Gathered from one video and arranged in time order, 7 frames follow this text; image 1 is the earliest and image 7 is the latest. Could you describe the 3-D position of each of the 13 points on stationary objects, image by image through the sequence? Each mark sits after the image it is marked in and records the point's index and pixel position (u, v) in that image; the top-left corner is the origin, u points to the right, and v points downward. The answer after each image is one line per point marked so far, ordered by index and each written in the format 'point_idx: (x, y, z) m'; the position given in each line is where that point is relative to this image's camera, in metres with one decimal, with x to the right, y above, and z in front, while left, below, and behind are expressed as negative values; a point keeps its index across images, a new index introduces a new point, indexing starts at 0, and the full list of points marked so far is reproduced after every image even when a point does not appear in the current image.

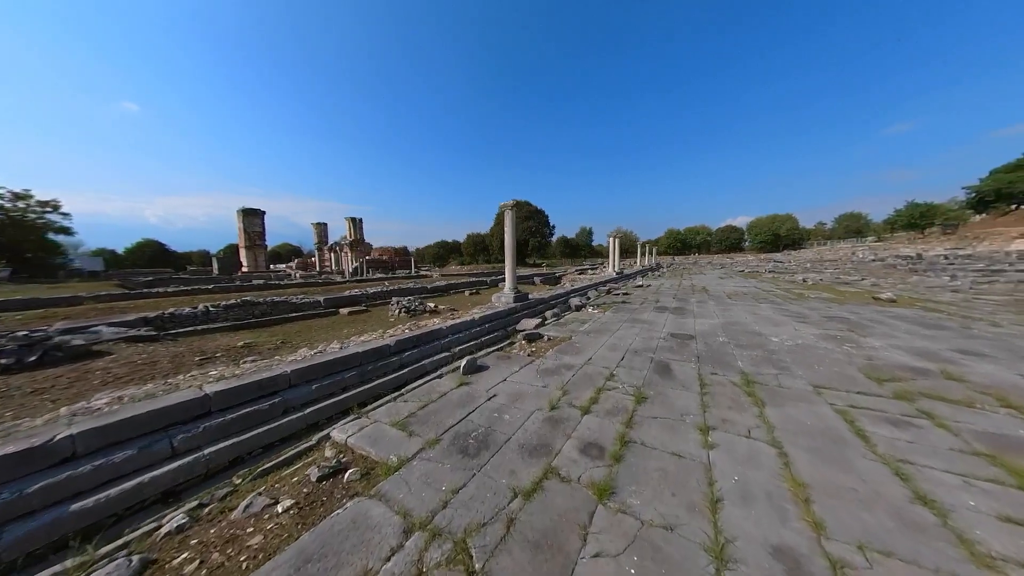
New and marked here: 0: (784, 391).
0: (+2.6, -1.0, +2.7) m
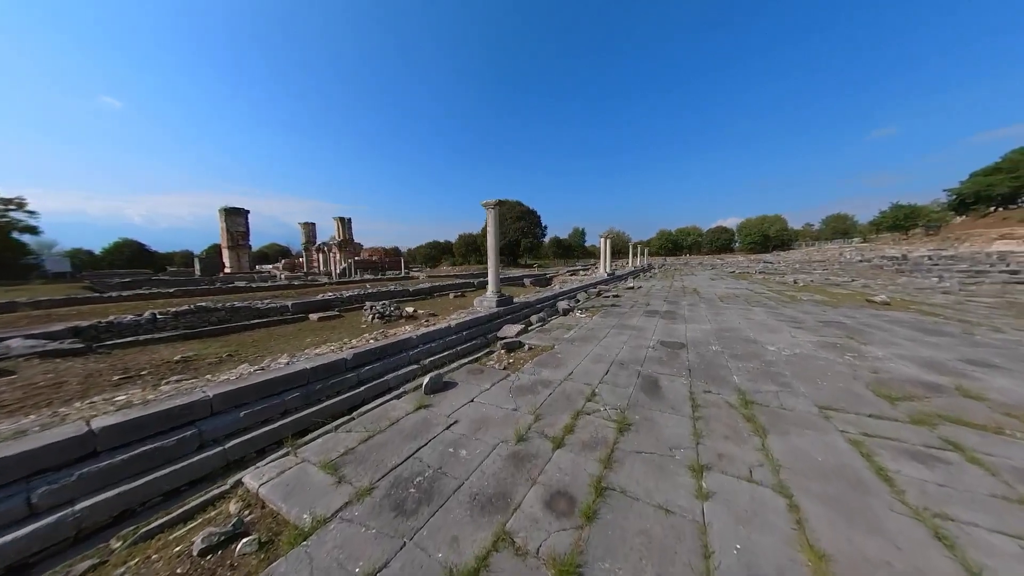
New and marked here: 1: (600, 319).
0: (+2.3, -1.0, +2.4) m
1: (+1.9, -0.7, +6.2) m
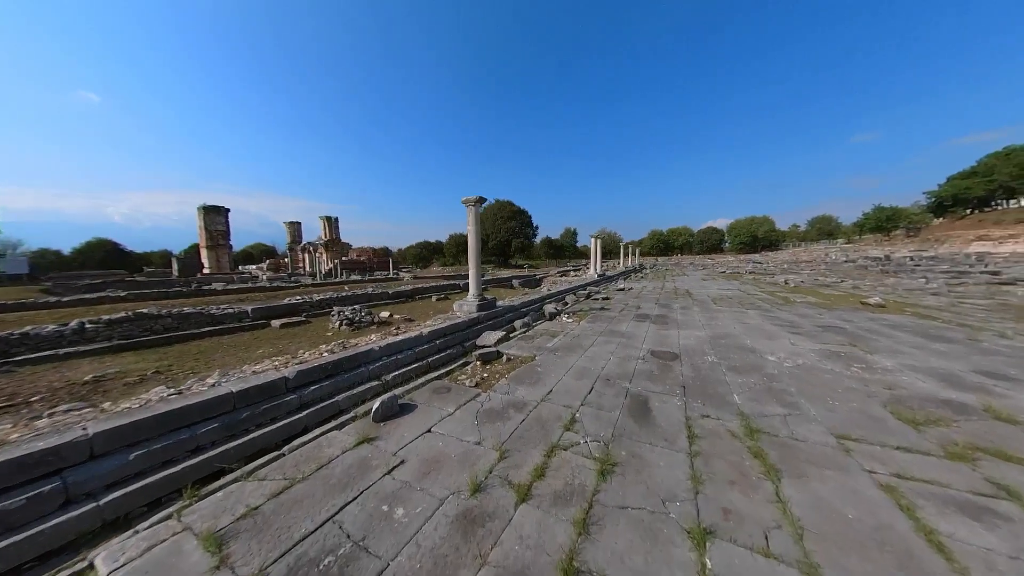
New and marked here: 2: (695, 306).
0: (+2.0, -1.1, +2.0) m
1: (+1.5, -0.8, +5.8) m
2: (+4.7, -0.5, +7.4) m
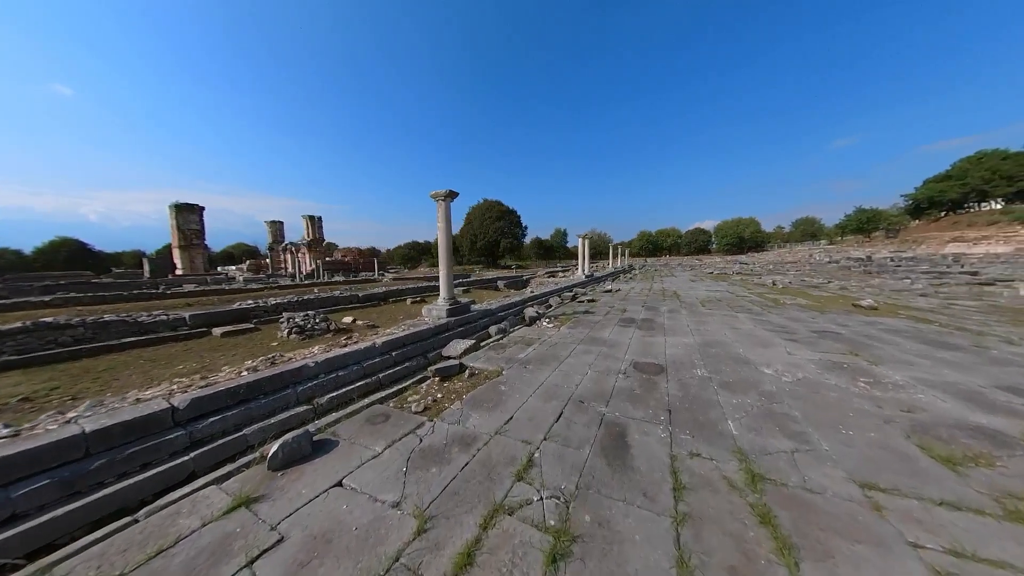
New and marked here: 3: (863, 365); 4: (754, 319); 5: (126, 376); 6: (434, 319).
0: (+1.6, -1.1, +1.5) m
1: (+1.0, -0.8, +5.3) m
2: (+4.2, -0.5, +7.0) m
3: (+4.1, -0.9, +3.4) m
4: (+4.9, -0.6, +5.9) m
5: (-4.5, -1.0, +3.4) m
6: (-1.4, -0.6, +5.4) m
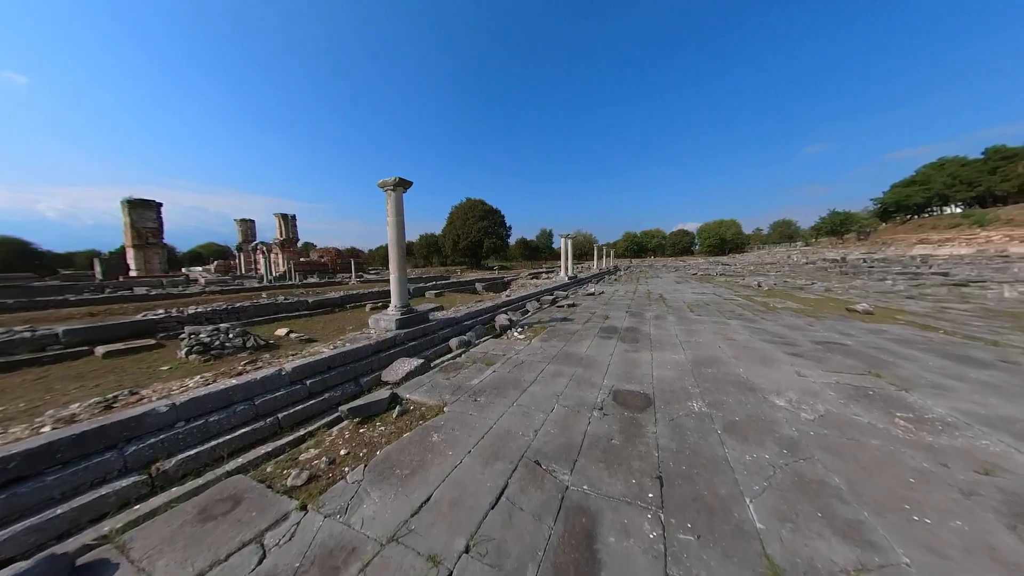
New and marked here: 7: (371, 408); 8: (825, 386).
0: (+1.2, -1.2, +0.8) m
1: (+0.4, -0.9, +4.5) m
2: (+3.5, -0.6, +6.4) m
3: (+3.6, -1.0, +2.7) m
4: (+4.3, -0.7, +5.3) m
5: (-5.0, -1.1, +2.3) m
6: (-2.0, -0.7, +4.5) m
7: (-1.3, -1.1, +2.6) m
8: (+3.1, -1.0, +2.9) m
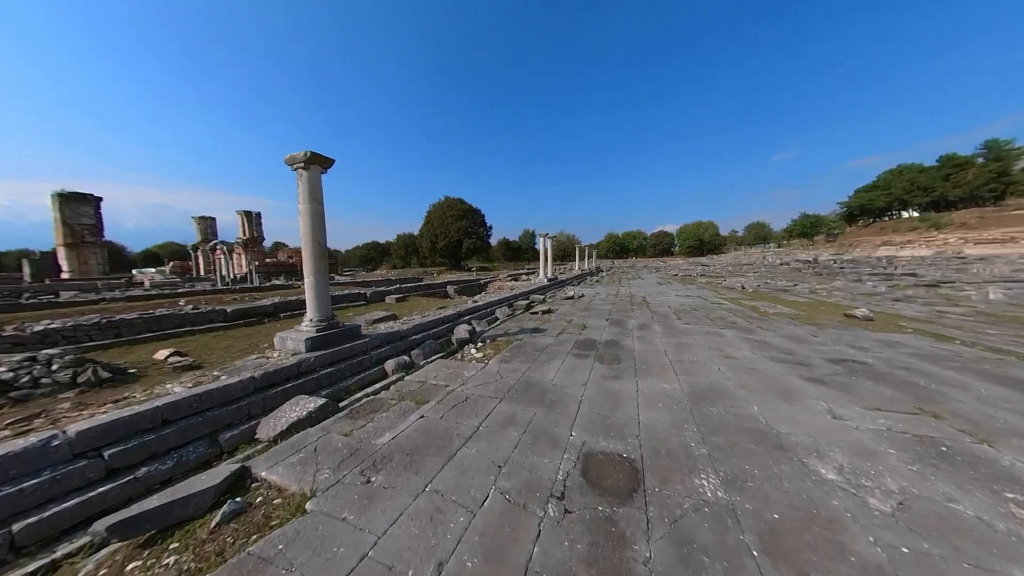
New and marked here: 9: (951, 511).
0: (+0.8, -1.3, -0.2) m
1: (-0.2, -1.0, +3.5) m
2: (+2.8, -0.7, +5.6) m
3: (+3.1, -1.1, +1.9) m
4: (+3.6, -0.8, +4.5) m
5: (-5.4, -1.2, +1.1) m
6: (-2.6, -0.8, +3.4) m
7: (-1.8, -1.2, +1.6) m
8: (+2.6, -1.1, +2.0) m
9: (+2.3, -1.1, +1.5) m
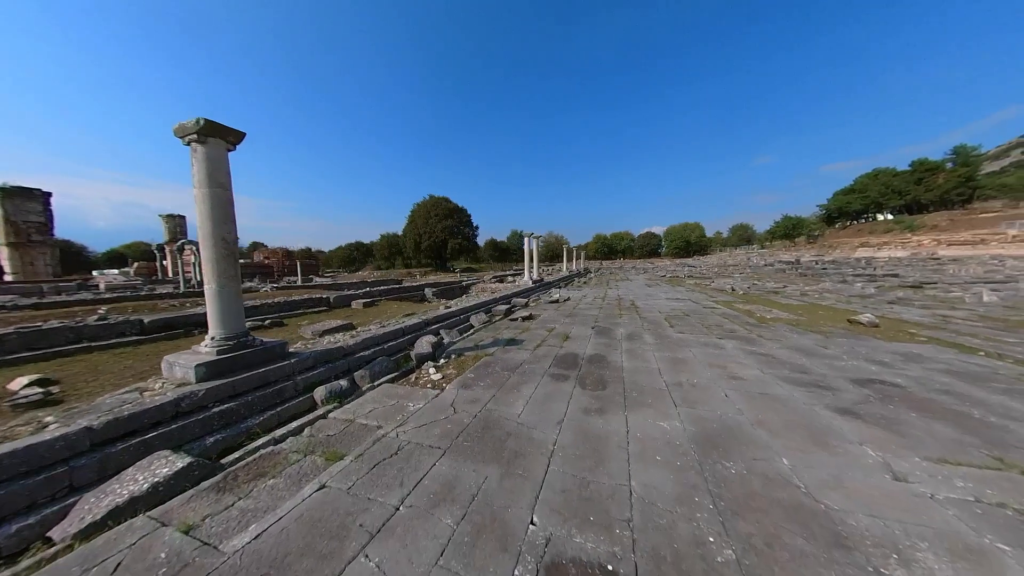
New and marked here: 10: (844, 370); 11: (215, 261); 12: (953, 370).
0: (+0.5, -1.4, -0.9) m
1: (-0.6, -1.1, +2.8) m
2: (+2.3, -0.8, +4.9) m
3: (+2.7, -1.1, +1.3) m
4: (+3.2, -0.9, +3.9) m
5: (-5.8, -1.3, +0.2) m
6: (-3.0, -0.9, +2.6) m
7: (-2.1, -1.3, +0.8) m
8: (+2.2, -1.1, +1.4) m
9: (+1.9, -1.2, +0.8) m
10: (+3.7, -0.9, +3.3) m
11: (-3.0, +0.3, +2.9) m
12: (+5.0, -0.9, +3.3) m
